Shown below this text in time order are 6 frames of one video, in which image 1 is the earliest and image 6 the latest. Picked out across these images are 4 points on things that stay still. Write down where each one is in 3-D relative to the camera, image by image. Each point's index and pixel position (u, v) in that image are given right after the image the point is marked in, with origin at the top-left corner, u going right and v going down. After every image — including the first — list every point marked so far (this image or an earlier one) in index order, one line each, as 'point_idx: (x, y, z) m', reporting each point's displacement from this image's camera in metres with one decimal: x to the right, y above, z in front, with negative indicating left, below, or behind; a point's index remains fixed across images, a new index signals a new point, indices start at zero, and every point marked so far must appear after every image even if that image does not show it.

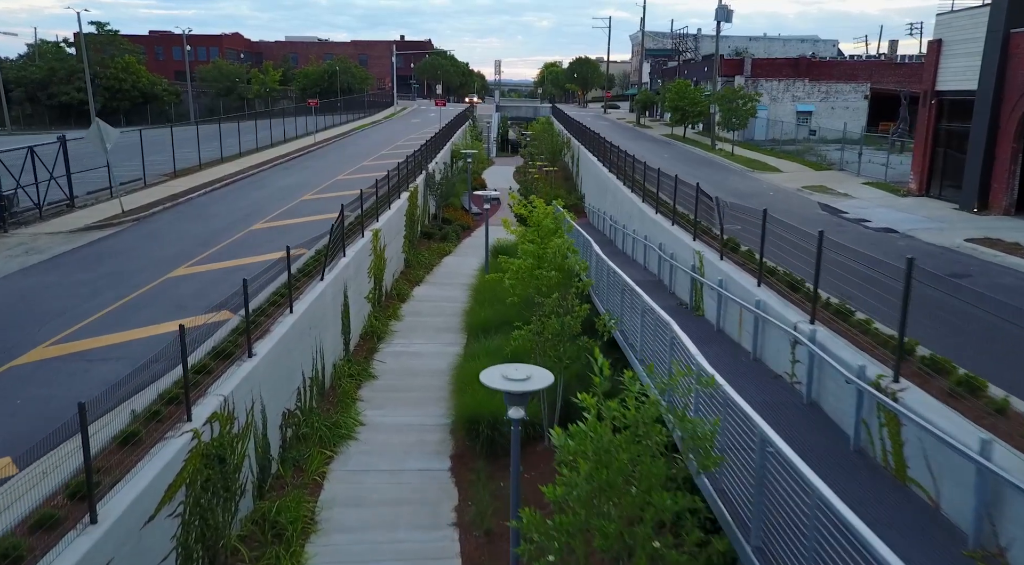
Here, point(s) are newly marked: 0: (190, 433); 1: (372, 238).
0: (-3.1, -1.5, +7.8) m
1: (-3.1, +1.0, +17.9) m
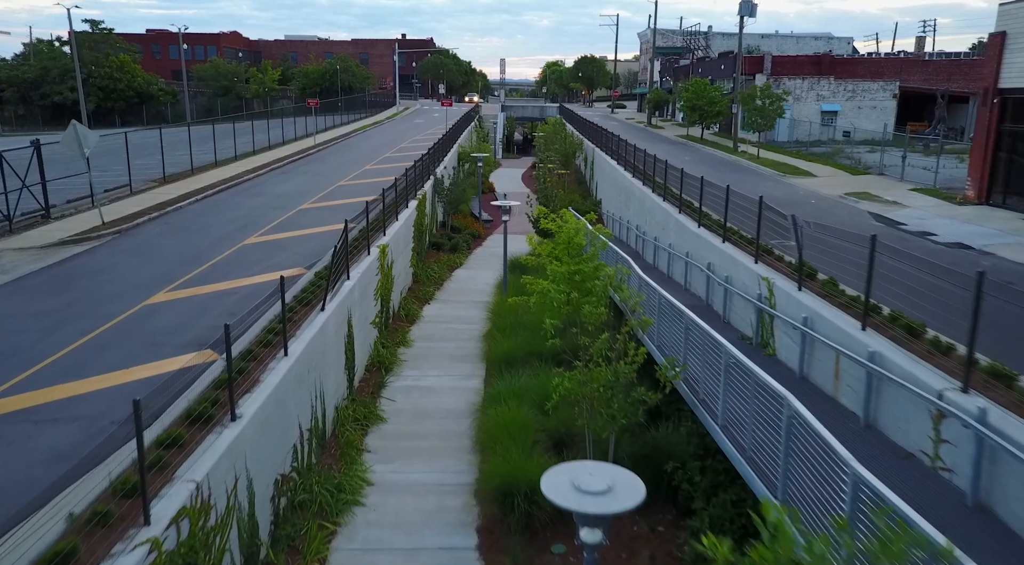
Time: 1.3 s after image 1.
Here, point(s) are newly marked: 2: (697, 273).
0: (-2.7, -1.9, +5.9) m
1: (-2.6, +0.6, +16.0) m
2: (+3.5, +0.2, +14.9) m
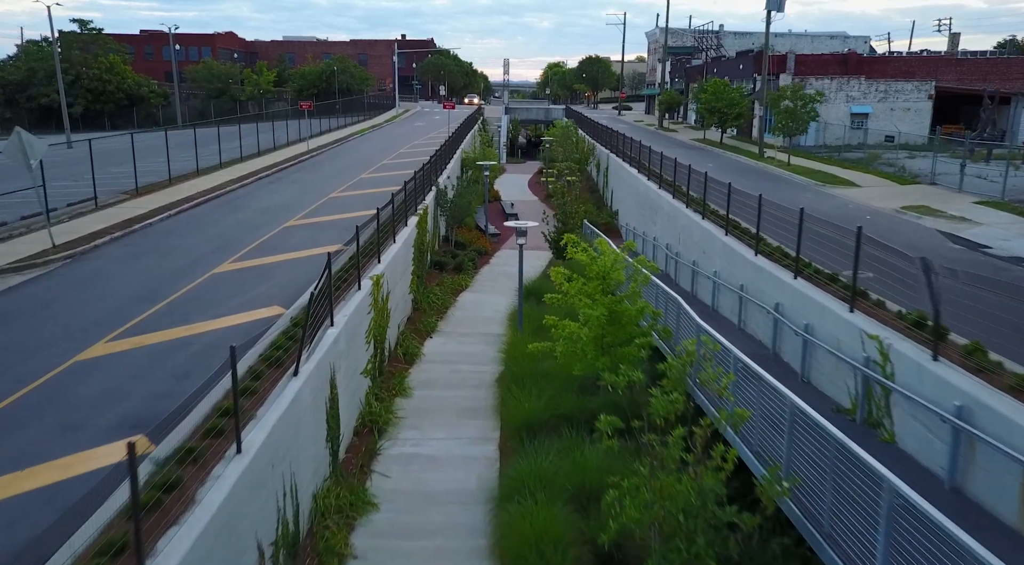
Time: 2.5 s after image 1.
0: (-2.4, -2.5, +3.2) m
1: (-2.3, -0.1, +13.4) m
2: (+3.8, -0.5, +12.3) m
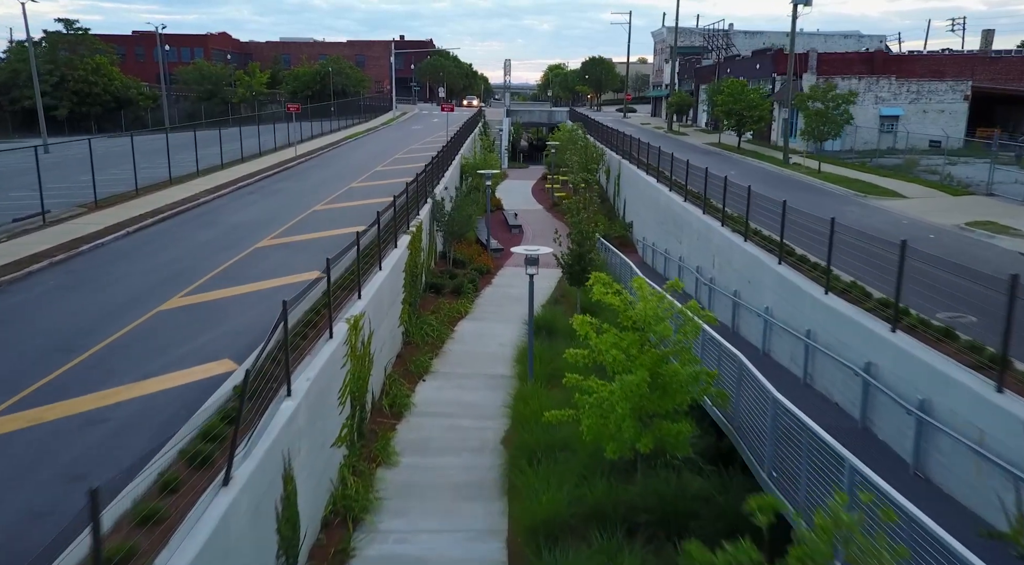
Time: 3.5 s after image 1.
0: (-2.2, -3.1, +0.6) m
1: (-2.2, -0.7, +10.8) m
2: (+3.9, -1.0, +9.7) m
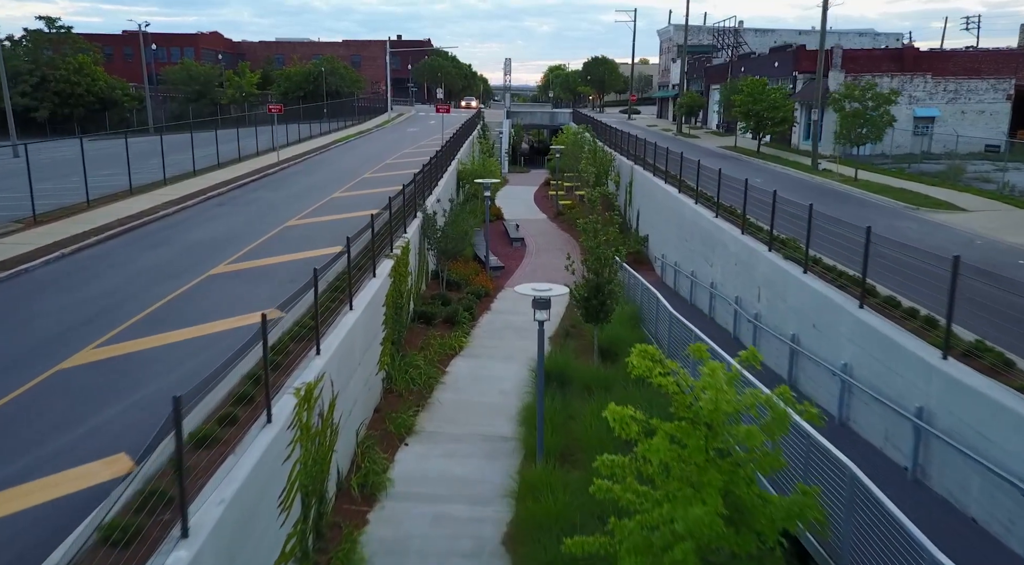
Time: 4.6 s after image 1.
0: (-2.2, -3.6, -2.1) m
1: (-2.1, -1.2, +8.0) m
2: (+4.0, -1.6, +6.9) m
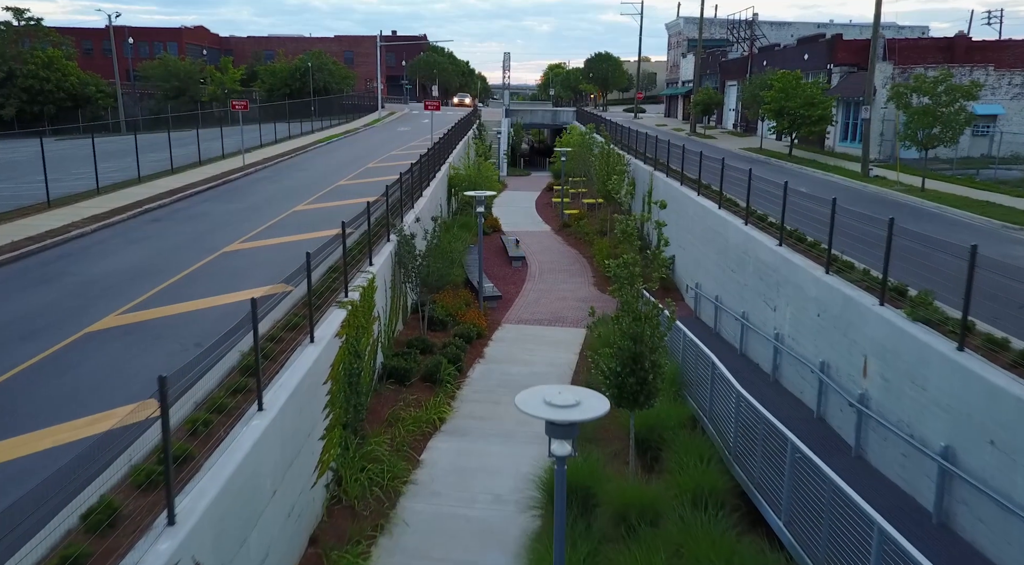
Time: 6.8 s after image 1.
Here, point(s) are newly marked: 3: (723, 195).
0: (-2.2, -4.4, -6.2) m
1: (-2.1, -2.0, +4.0) m
2: (+4.0, -2.4, +2.9) m
3: (+4.4, +1.8, +16.7) m
